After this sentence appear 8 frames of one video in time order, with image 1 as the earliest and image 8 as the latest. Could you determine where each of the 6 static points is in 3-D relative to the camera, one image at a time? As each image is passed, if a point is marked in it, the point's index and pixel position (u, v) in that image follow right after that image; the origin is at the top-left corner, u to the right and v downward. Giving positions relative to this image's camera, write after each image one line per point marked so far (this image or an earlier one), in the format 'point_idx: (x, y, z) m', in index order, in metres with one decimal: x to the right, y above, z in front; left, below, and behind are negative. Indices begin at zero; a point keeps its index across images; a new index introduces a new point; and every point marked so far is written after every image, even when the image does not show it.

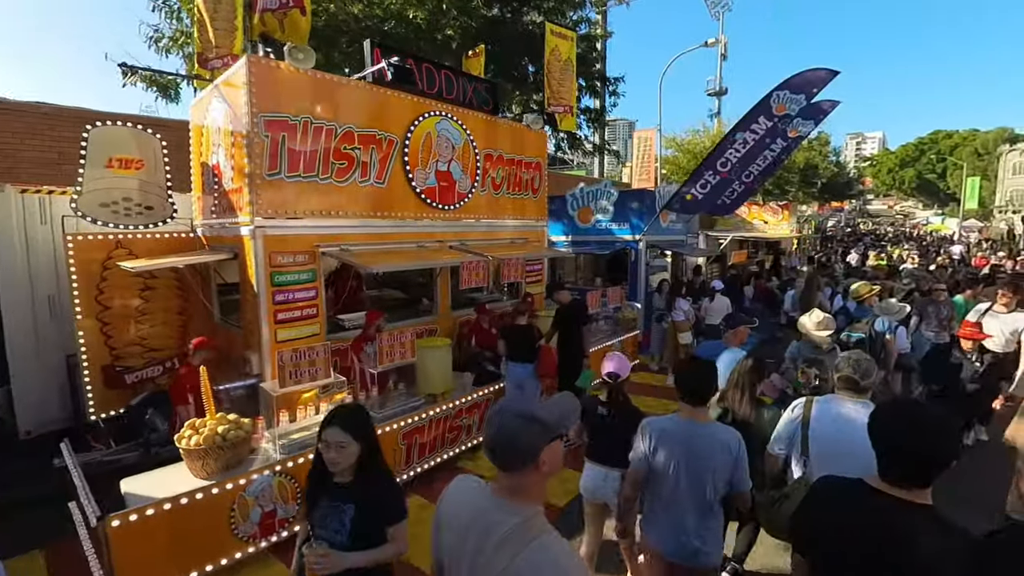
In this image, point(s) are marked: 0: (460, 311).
0: (-0.7, -0.3, +6.7) m
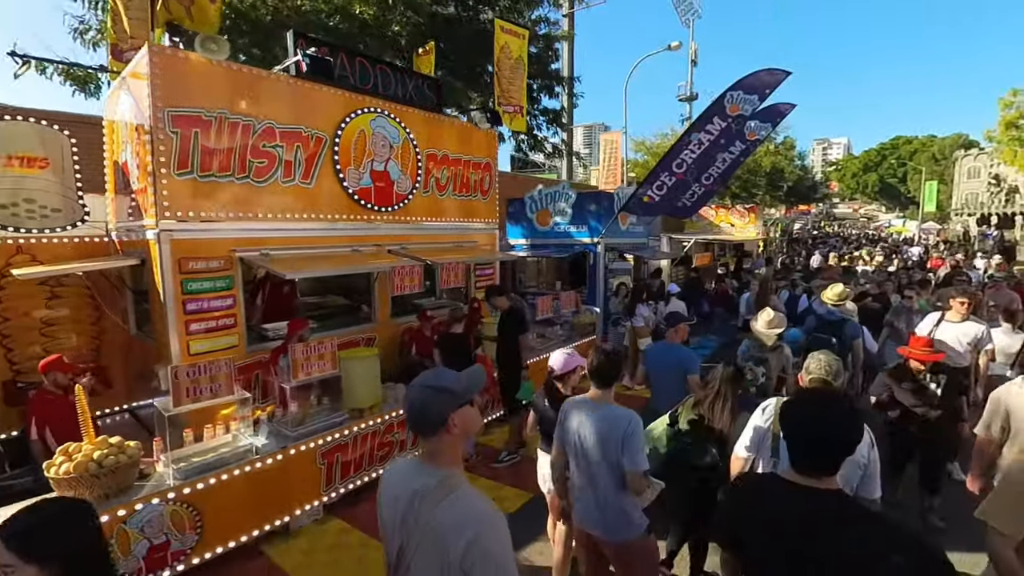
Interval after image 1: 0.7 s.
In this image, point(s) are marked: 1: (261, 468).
0: (-1.4, -0.4, +6.4) m
1: (-2.0, -1.4, +4.0) m
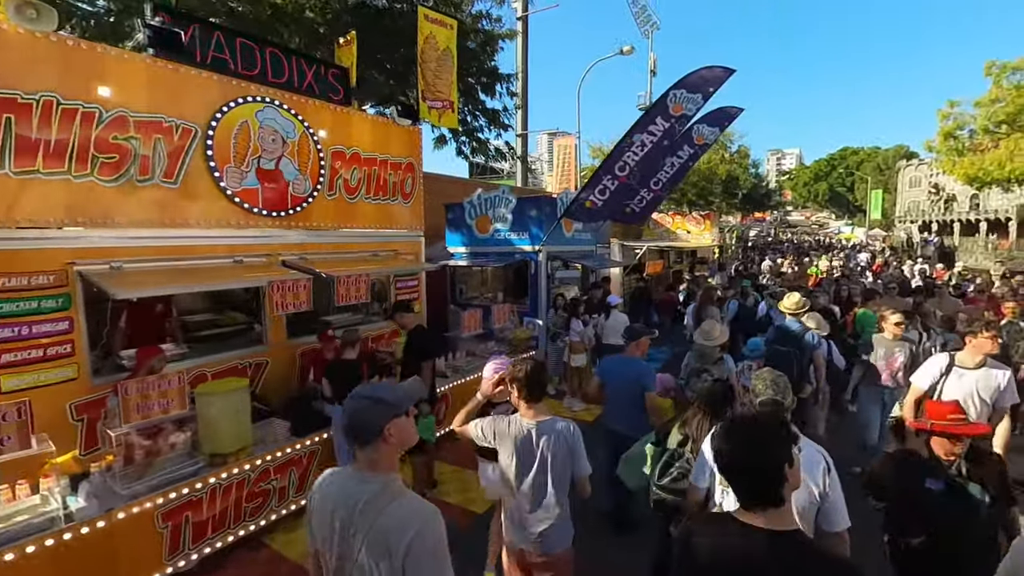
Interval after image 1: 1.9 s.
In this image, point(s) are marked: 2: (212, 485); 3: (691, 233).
0: (-2.3, -0.6, +5.6) m
1: (-2.7, -1.6, +3.1) m
2: (-2.2, -1.5, +3.8) m
3: (+7.0, +2.1, +19.6) m
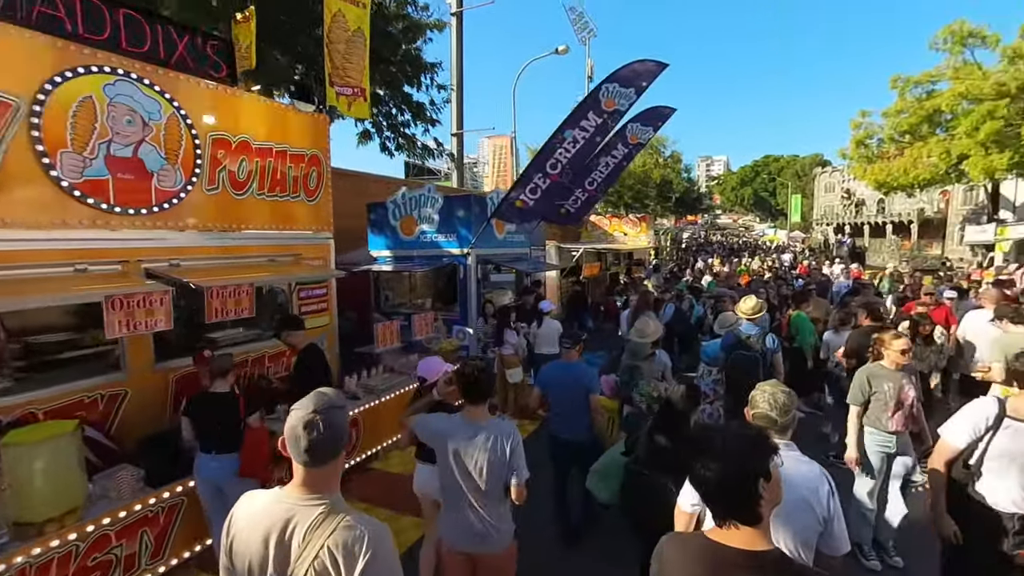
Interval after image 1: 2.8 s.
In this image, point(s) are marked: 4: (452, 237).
0: (-3.1, -0.7, +4.7) m
1: (-3.2, -1.7, +2.2) m
2: (-2.8, -1.6, +2.8) m
3: (+4.5, +2.1, +19.6) m
4: (-1.0, +0.9, +8.5) m
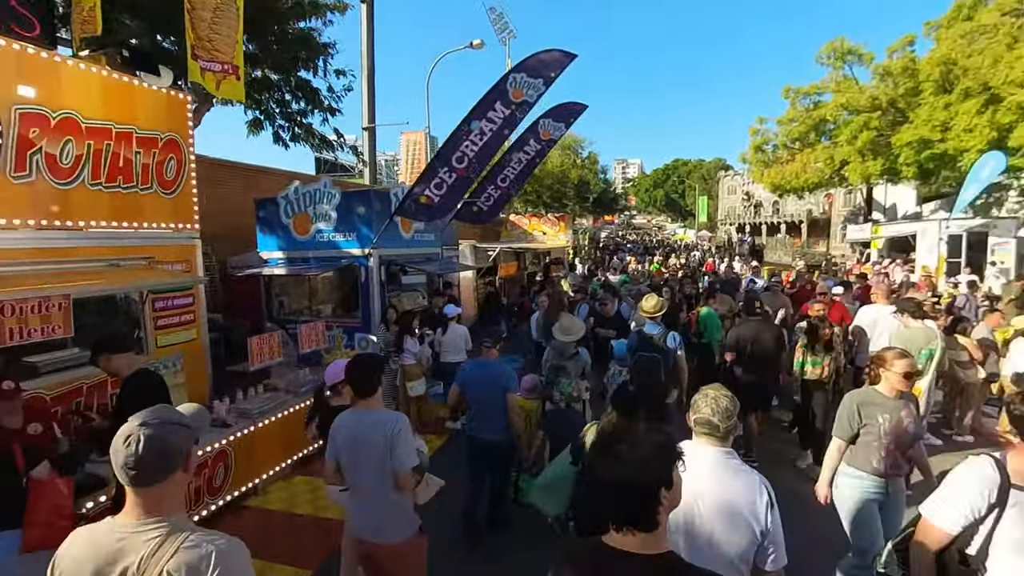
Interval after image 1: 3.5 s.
0: (-3.9, -0.8, +3.6) m
1: (-3.6, -1.8, +1.2) m
2: (-3.3, -1.7, +1.9) m
3: (+1.3, +2.1, +19.5) m
4: (-2.5, +0.8, +7.7) m
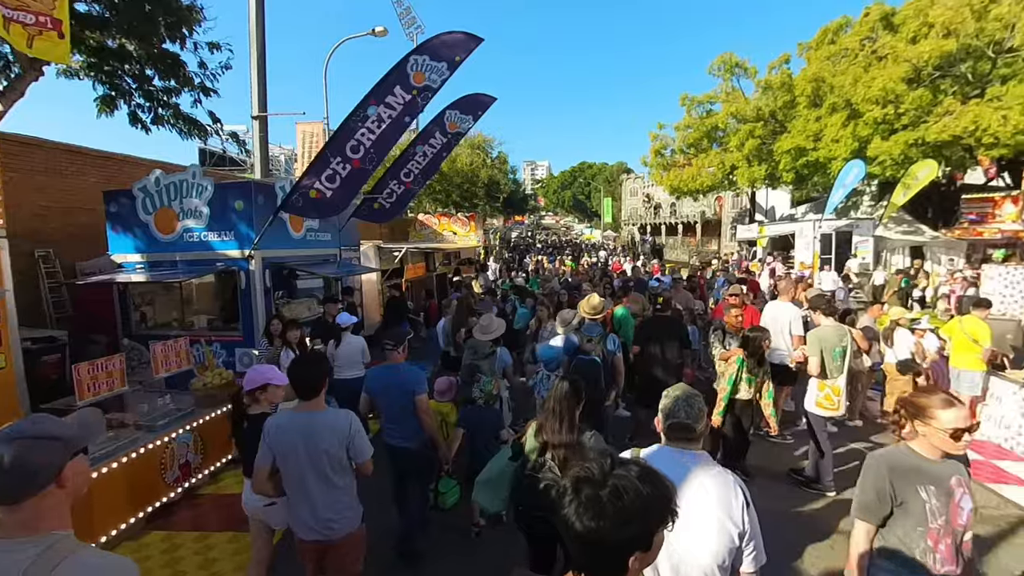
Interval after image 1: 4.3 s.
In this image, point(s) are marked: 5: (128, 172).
0: (-4.5, -0.9, +2.4) m
1: (-3.7, -1.9, 0.0) m
2: (-3.5, -1.8, +0.8) m
3: (-2.1, +2.0, +18.9) m
4: (-3.7, +0.7, +6.6) m
5: (-7.8, +2.4, +10.3) m
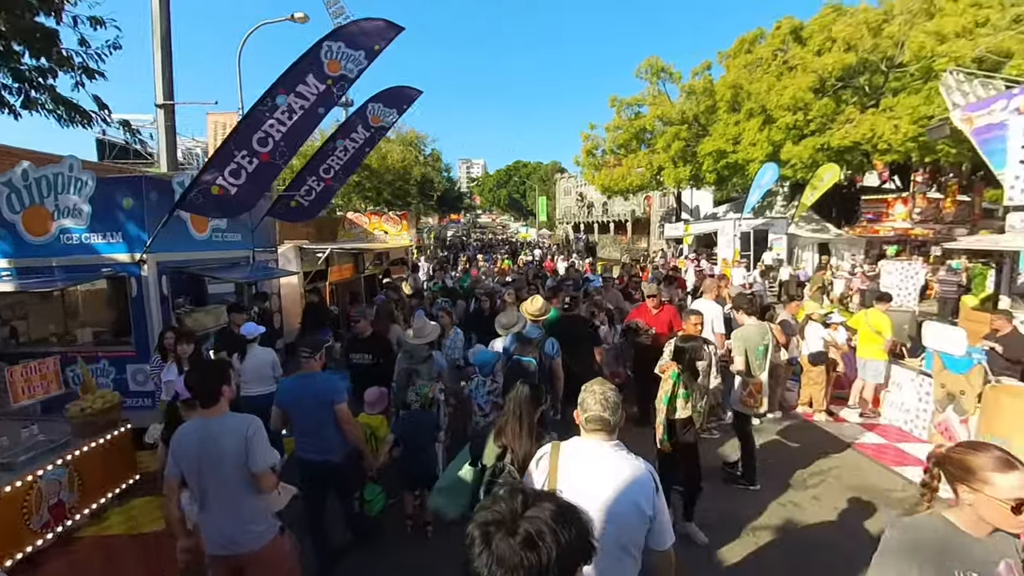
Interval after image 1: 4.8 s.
0: (-4.8, -1.0, +1.5) m
1: (-3.7, -2.0, -0.7) m
2: (-3.6, -1.9, +0.1) m
3: (-4.5, +2.0, +18.3) m
4: (-4.6, +0.6, +5.9) m
5: (-9.1, +2.2, +9.0) m
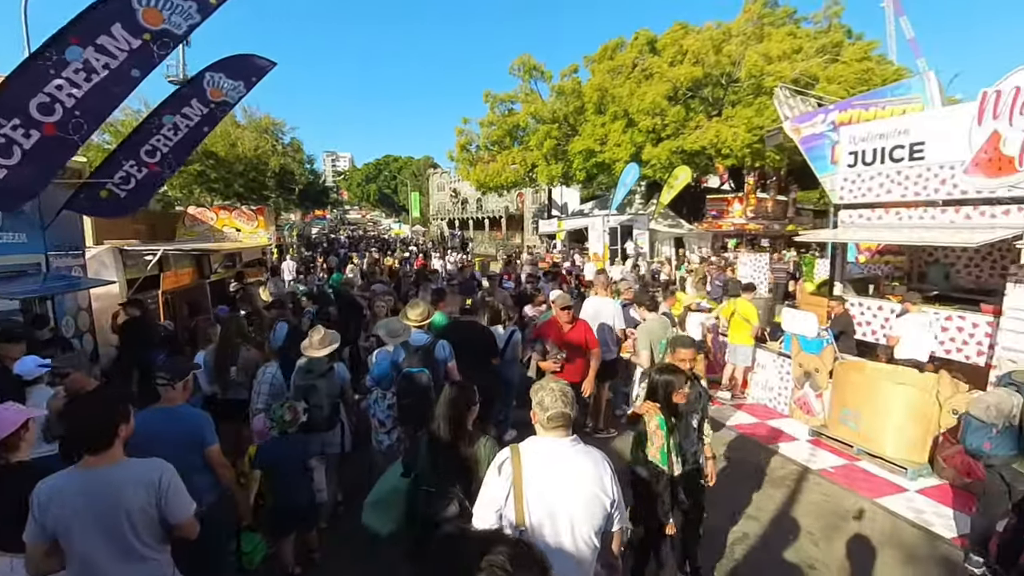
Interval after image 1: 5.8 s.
0: (-4.7, -1.2, -0.3) m
1: (-3.1, -2.2, -2.2) m
2: (-3.2, -2.1, -1.4) m
3: (-8.6, +1.8, +16.0) m
4: (-5.6, +0.4, +3.9) m
5: (-10.8, +1.9, +5.8) m
